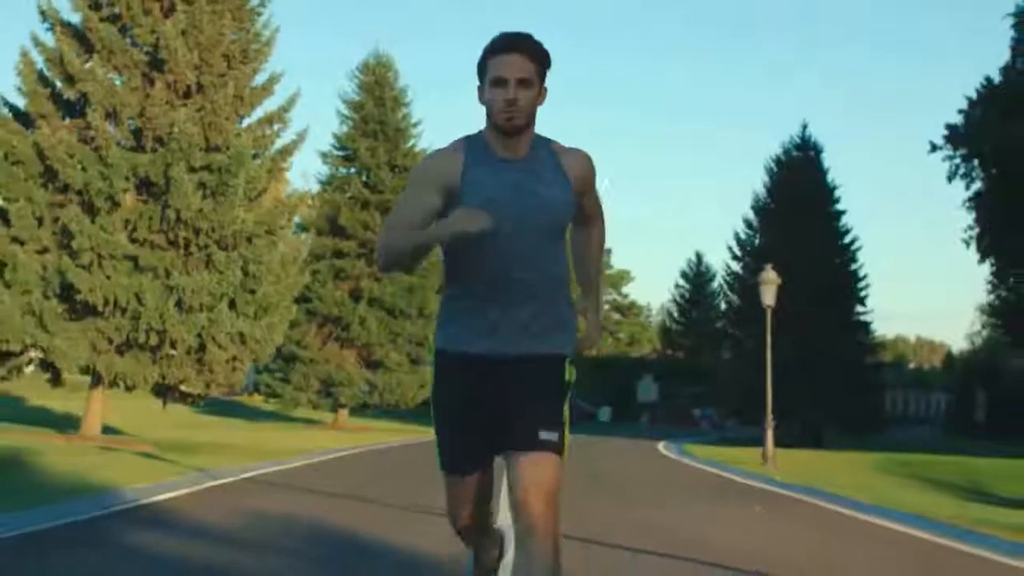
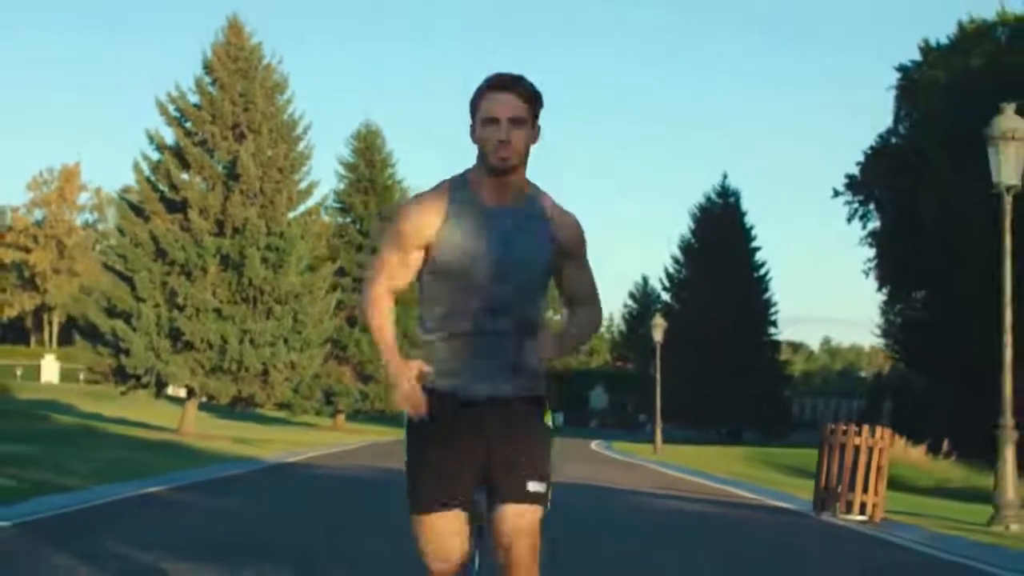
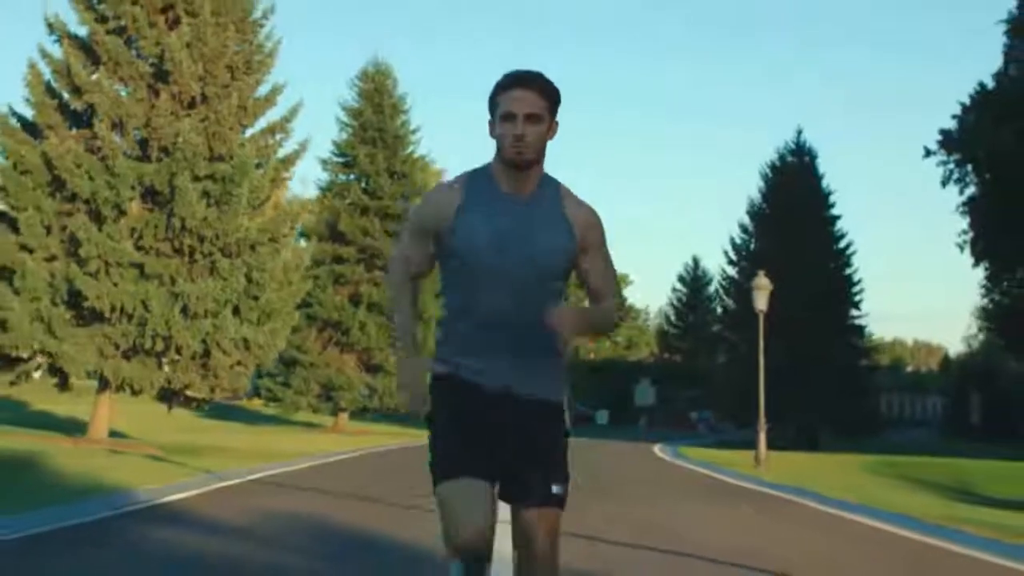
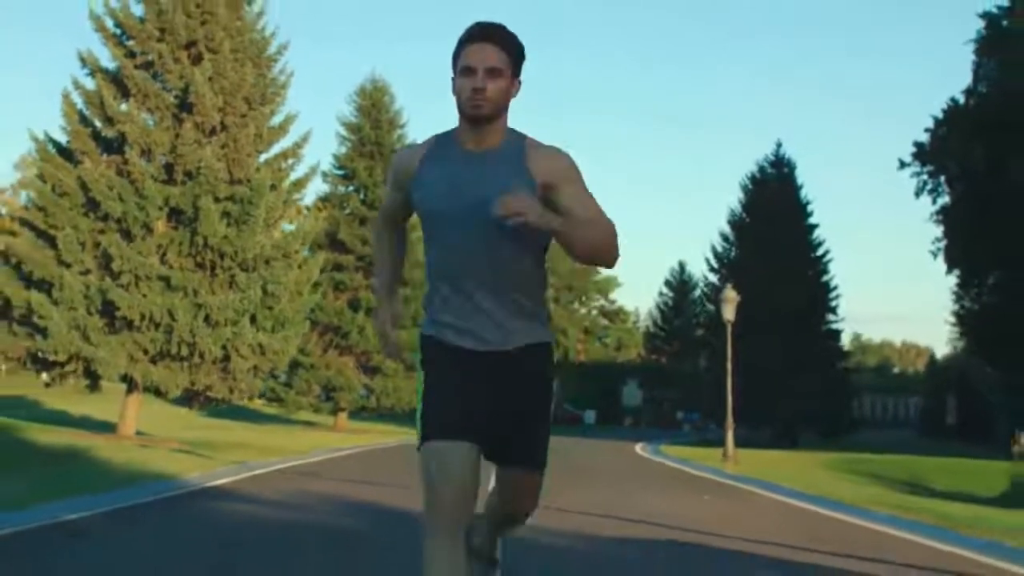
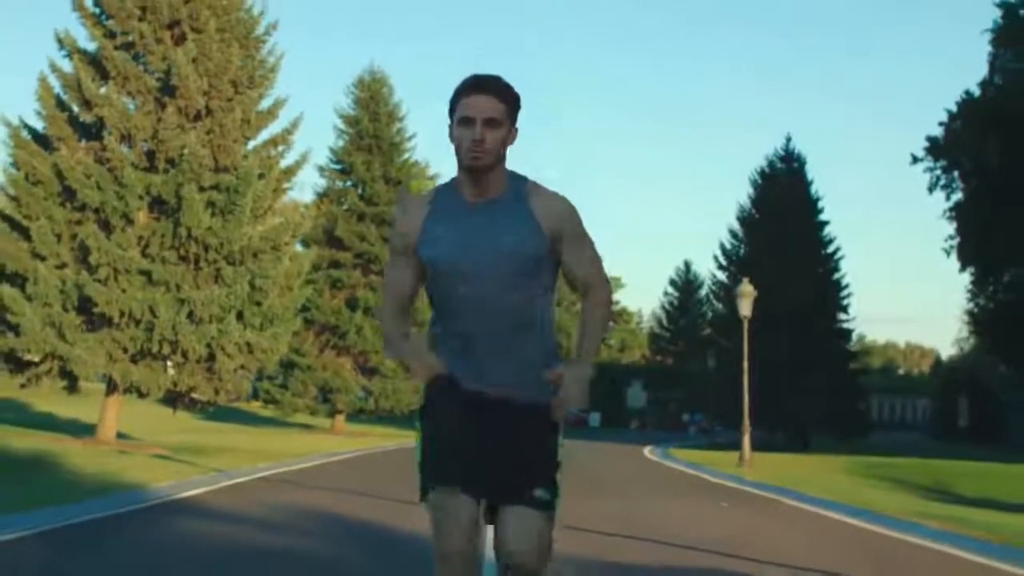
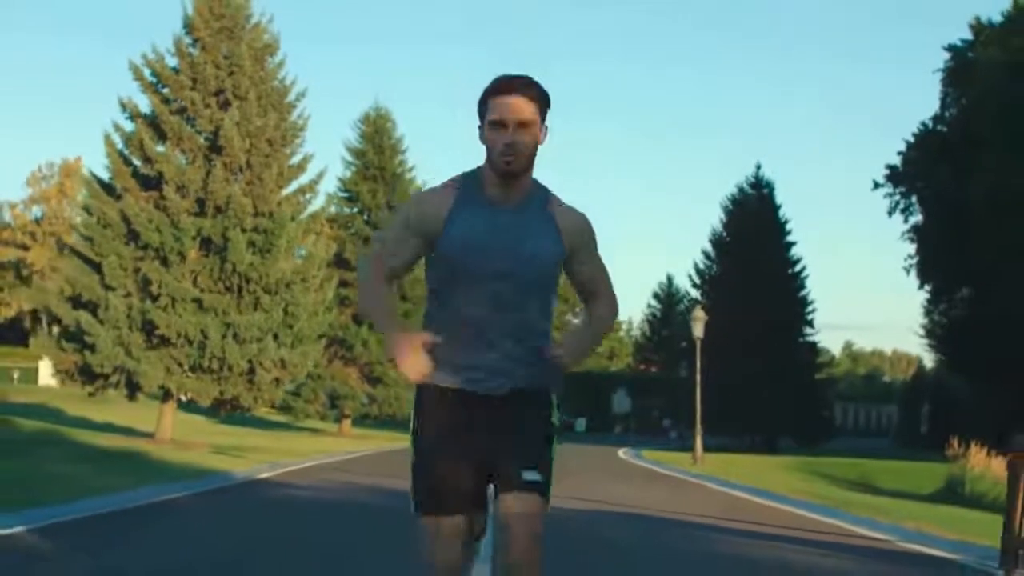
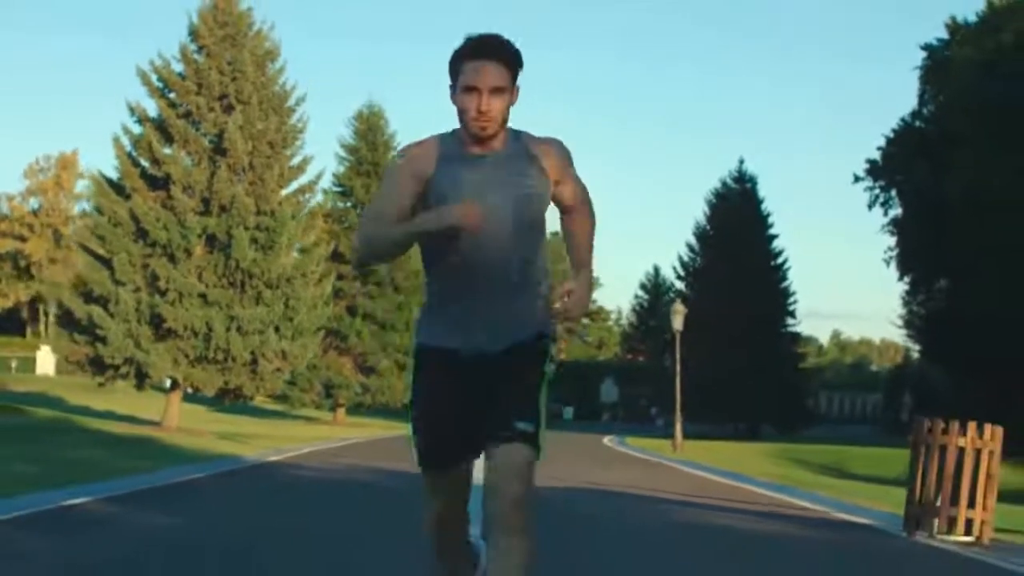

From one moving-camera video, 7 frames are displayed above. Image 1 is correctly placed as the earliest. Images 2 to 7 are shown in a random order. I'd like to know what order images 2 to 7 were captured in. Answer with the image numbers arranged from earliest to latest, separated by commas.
3, 5, 4, 6, 7, 2
